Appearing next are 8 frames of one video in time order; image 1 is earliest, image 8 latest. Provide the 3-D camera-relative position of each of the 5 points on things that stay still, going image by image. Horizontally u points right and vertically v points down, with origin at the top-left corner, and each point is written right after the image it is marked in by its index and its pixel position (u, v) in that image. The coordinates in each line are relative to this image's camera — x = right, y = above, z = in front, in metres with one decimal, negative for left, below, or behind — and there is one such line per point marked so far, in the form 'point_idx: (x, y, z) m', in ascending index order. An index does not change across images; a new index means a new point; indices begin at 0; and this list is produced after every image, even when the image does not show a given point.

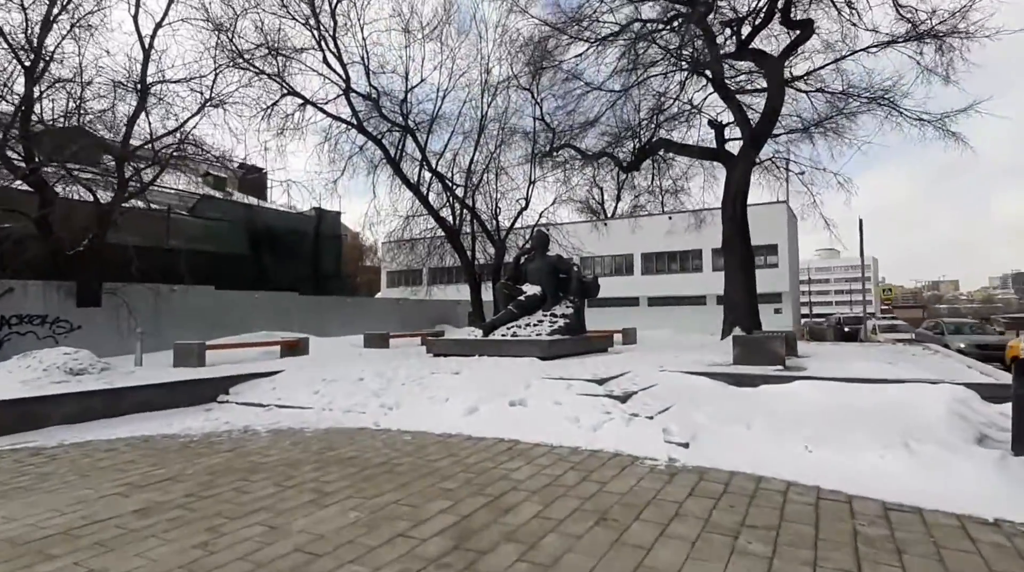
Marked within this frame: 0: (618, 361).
0: (+2.0, -1.4, +10.1) m
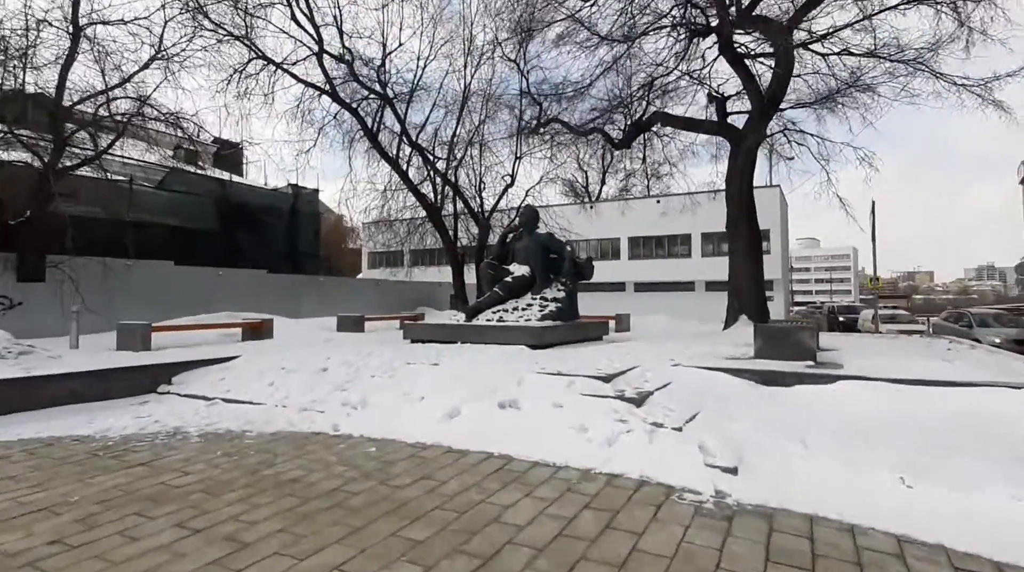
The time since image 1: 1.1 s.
0: (+1.8, -1.1, +8.9) m
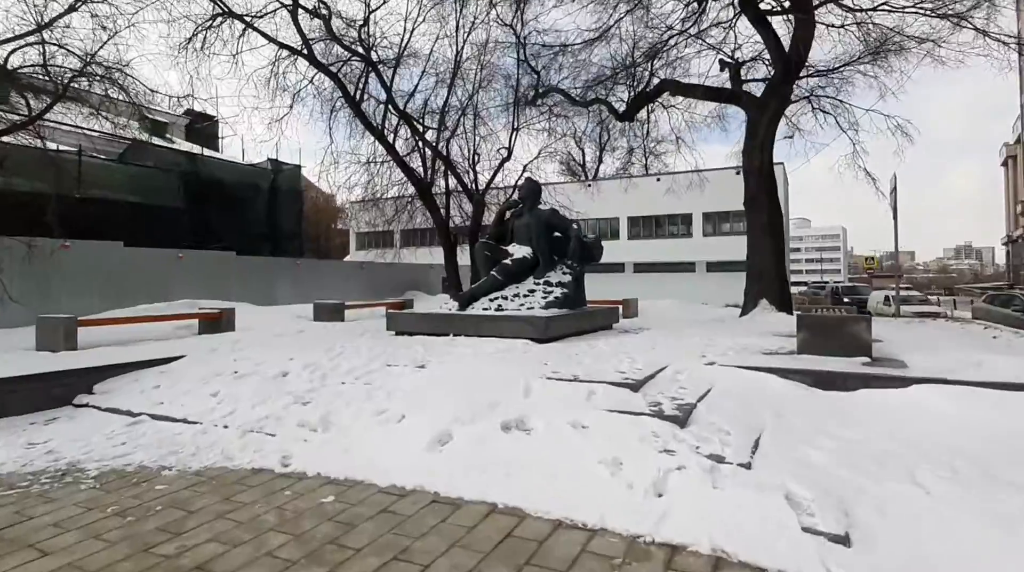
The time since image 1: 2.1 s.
0: (+1.9, -0.9, +7.6) m
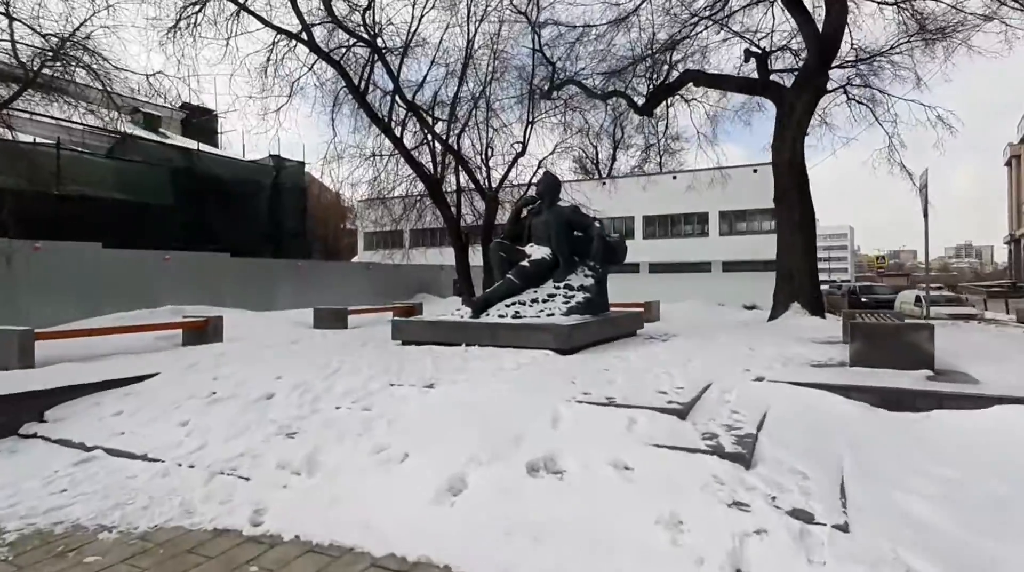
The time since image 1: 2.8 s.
0: (+2.1, -0.9, +6.8) m
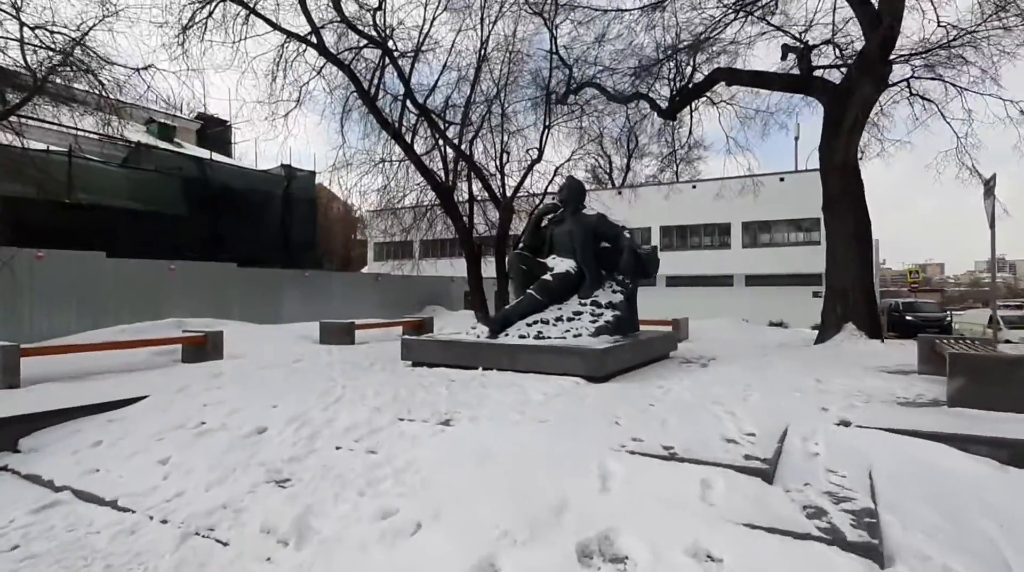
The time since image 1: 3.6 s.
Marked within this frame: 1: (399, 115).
0: (+2.4, -1.2, +5.8) m
1: (-3.1, +4.6, +14.2) m
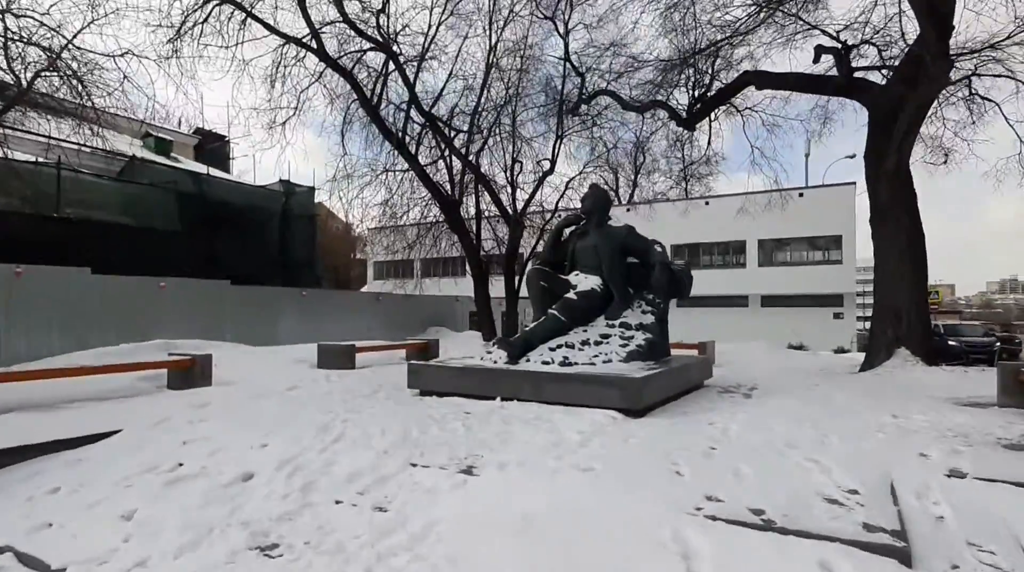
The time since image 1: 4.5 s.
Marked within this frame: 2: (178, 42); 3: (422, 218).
0: (+2.7, -1.3, +5.0) m
1: (-2.8, +4.1, +13.6) m
2: (-7.0, +5.1, +11.0) m
3: (-2.6, +2.0, +15.6) m
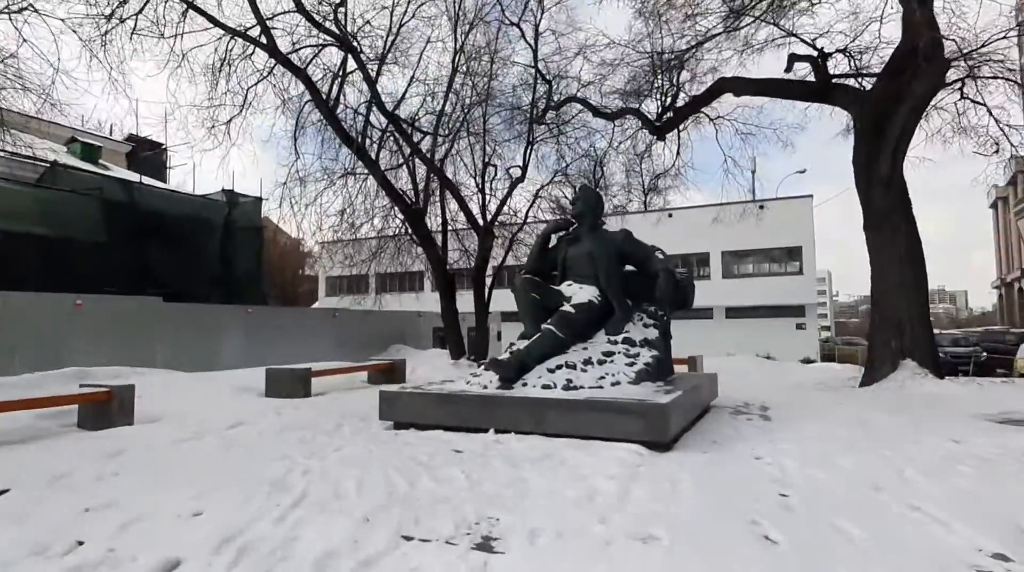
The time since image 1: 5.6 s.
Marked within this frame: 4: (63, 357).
0: (+2.8, -1.4, +4.2) m
1: (-3.5, +3.8, +12.4) m
2: (-7.5, +4.8, +9.5) m
3: (-3.5, +1.6, +14.4) m
4: (-8.3, -1.3, +9.7) m
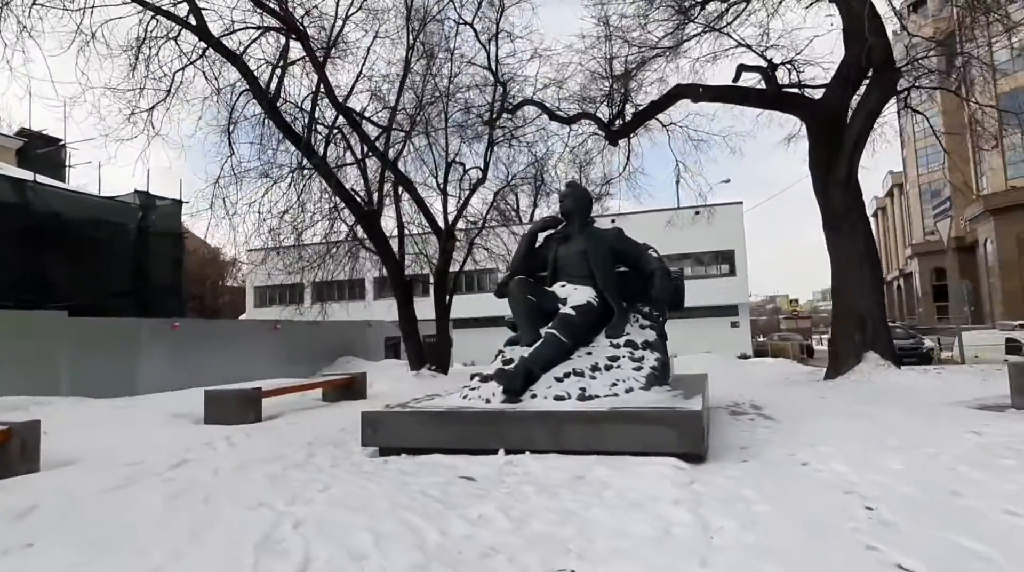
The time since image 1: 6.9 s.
0: (+3.0, -1.3, +3.9) m
1: (-4.4, +3.6, +11.3) m
2: (-7.9, +4.6, +7.9) m
3: (-4.5, +1.4, +13.3) m
4: (-8.7, -1.5, +8.0) m
